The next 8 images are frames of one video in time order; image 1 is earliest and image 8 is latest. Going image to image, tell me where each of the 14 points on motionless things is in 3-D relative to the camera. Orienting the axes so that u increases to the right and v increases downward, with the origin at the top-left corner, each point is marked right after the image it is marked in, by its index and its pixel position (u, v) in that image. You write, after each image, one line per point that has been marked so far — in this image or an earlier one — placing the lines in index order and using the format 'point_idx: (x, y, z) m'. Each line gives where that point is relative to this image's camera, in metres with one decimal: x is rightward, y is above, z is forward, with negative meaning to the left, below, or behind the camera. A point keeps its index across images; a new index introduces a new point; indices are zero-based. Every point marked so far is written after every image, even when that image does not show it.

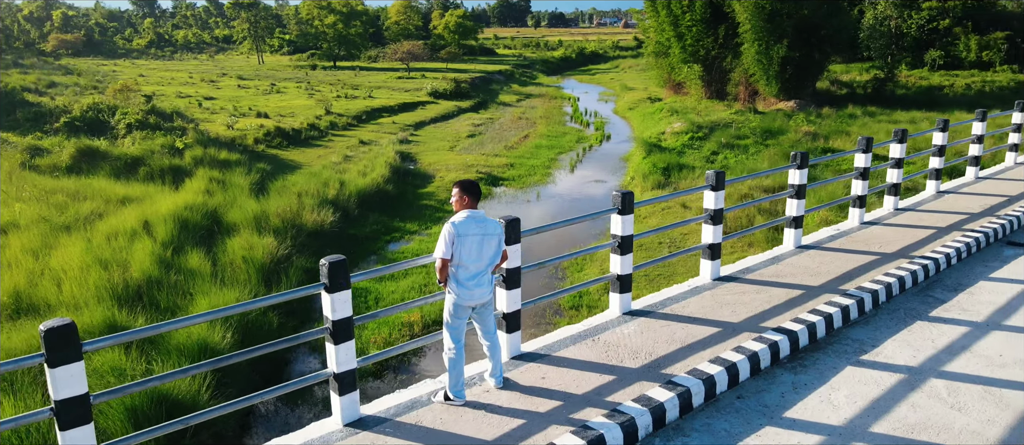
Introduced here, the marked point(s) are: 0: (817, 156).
0: (+8.1, +1.8, +19.4) m
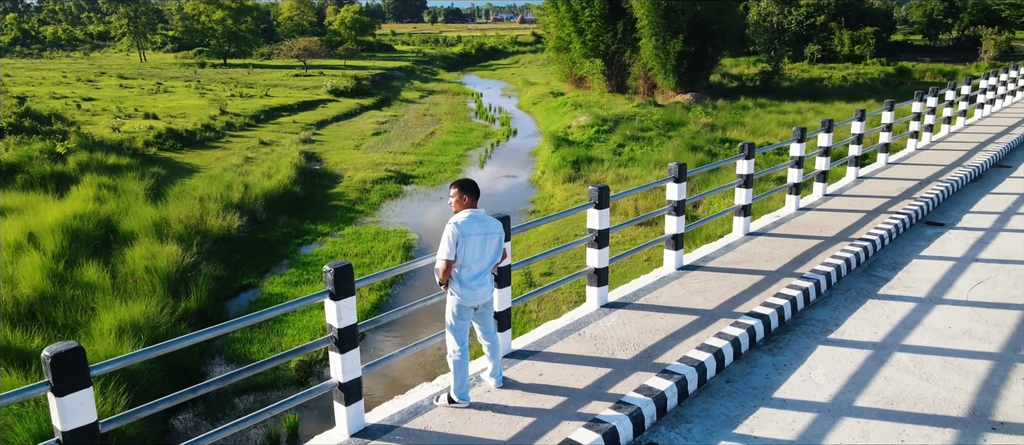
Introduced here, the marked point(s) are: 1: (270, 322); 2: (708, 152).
0: (+5.7, +2.1, +20.3) m
1: (-3.6, -1.5, +10.9) m
2: (+5.1, +1.8, +19.2) m
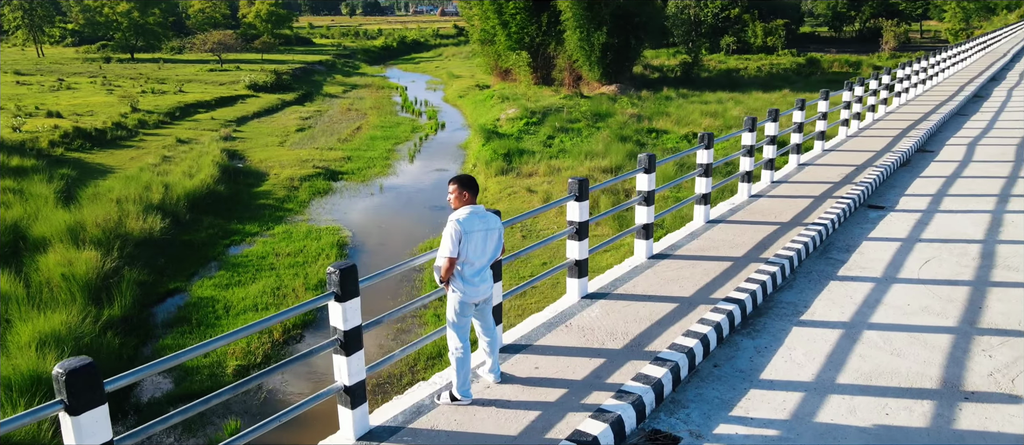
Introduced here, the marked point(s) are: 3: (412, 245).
0: (+3.7, +2.4, +20.8) m
1: (-4.4, -1.5, +10.5) m
2: (+3.3, +2.1, +19.6) m
3: (-2.0, -0.5, +14.4) m
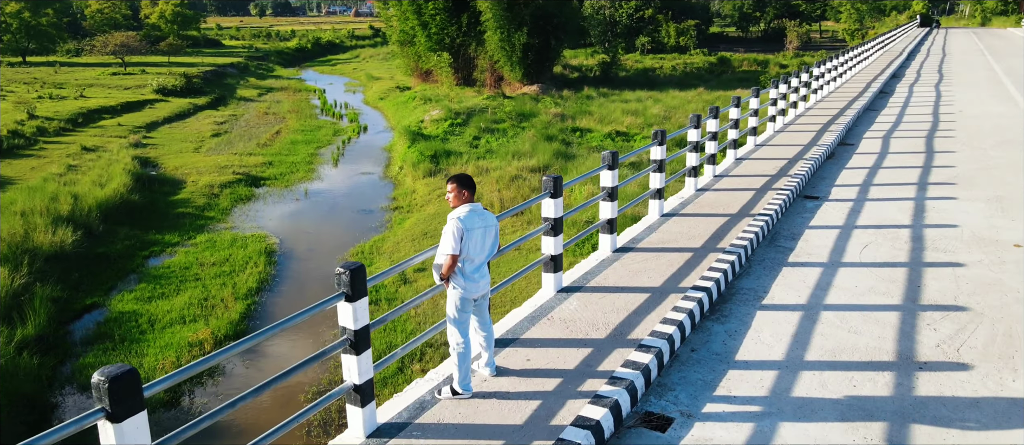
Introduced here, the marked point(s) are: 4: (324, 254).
0: (+1.6, +2.5, +21.1) m
1: (-5.3, -1.6, +10.1) m
2: (+1.4, +2.2, +19.9) m
3: (-3.3, -0.5, +14.2) m
4: (-3.6, -0.6, +14.0) m
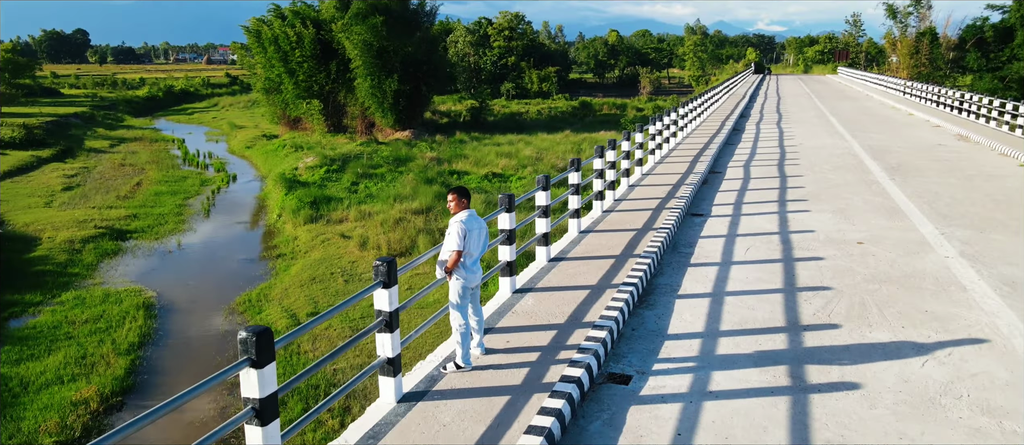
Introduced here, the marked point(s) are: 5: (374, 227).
0: (-1.9, +1.3, +21.7) m
1: (-6.6, -2.4, +9.4) m
2: (-1.9, +1.1, +20.4) m
3: (-5.4, -1.5, +13.9) m
4: (-5.7, -1.5, +13.6) m
5: (-3.1, -0.1, +16.8) m
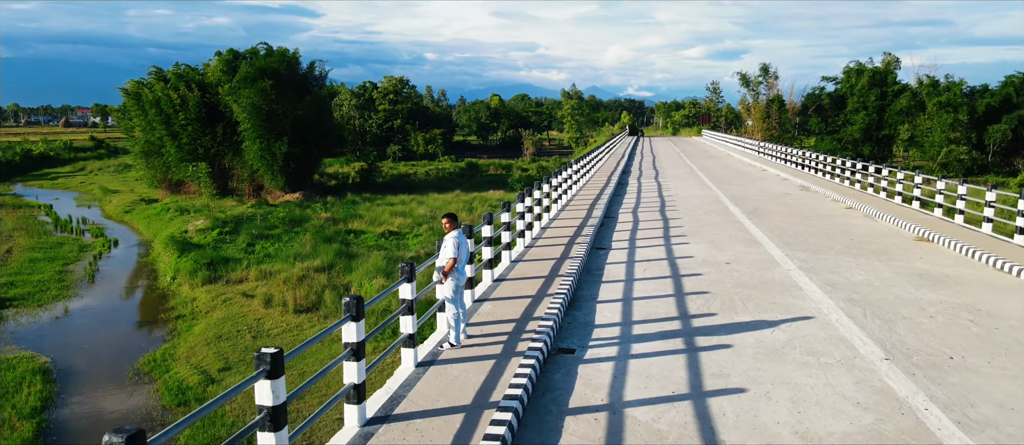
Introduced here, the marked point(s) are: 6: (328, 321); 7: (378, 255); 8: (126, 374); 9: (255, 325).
0: (-5.0, -0.4, +22.2) m
1: (-7.6, -3.1, +9.0) m
2: (-4.8, -0.6, +20.9) m
3: (-7.1, -2.6, +13.7) m
4: (-7.4, -2.6, +13.3) m
5: (-5.4, -1.5, +17.0) m
6: (-3.7, -2.0, +14.7) m
7: (-3.4, -0.9, +19.3) m
8: (-6.7, -2.7, +12.9) m
9: (-5.2, -2.1, +15.1) m
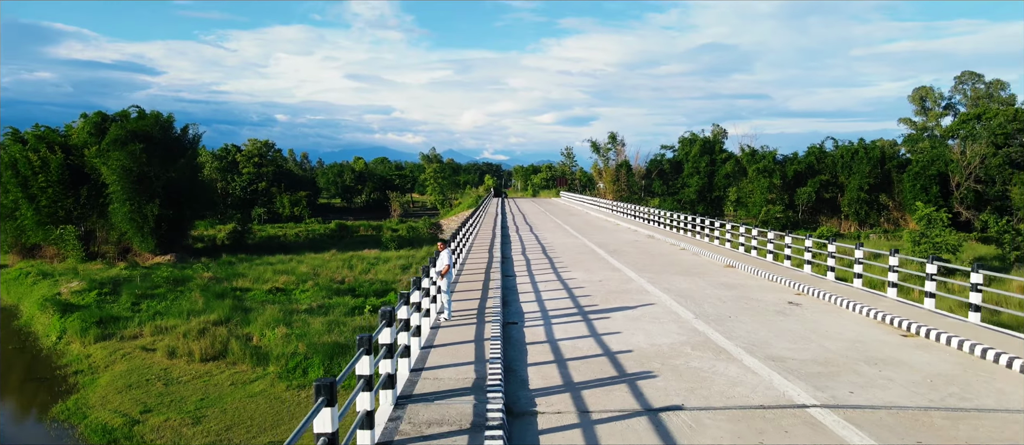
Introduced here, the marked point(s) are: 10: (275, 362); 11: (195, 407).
0: (-8.6, -2.2, +23.0) m
1: (-8.7, -3.8, +9.5) m
2: (-8.2, -2.3, +21.8) m
3: (-9.1, -3.7, +14.2) m
4: (-9.3, -3.7, +13.7) m
5: (-8.1, -2.8, +17.8) m
6: (-6.0, -3.1, +15.9) m
7: (-6.6, -2.4, +20.5) m
8: (-8.6, -3.7, +13.5) m
9: (-7.5, -3.3, +15.9) m
10: (-5.0, -2.9, +15.6) m
11: (-5.9, -3.4, +13.7) m
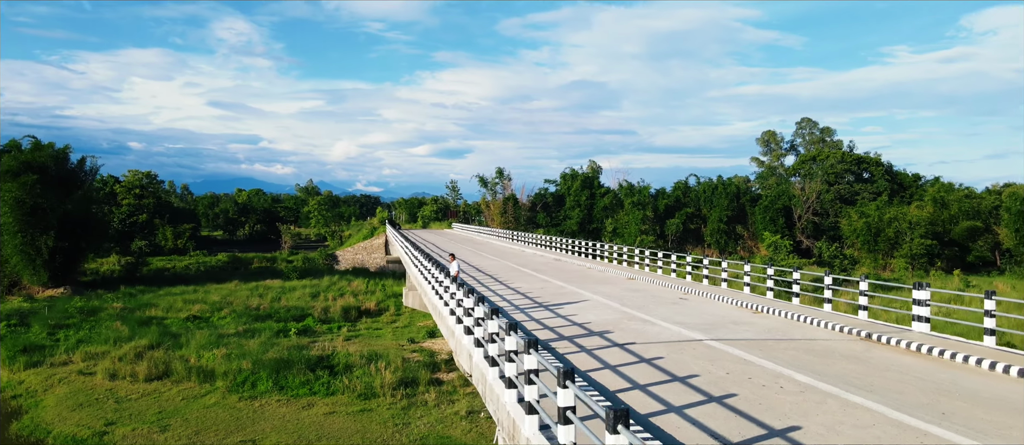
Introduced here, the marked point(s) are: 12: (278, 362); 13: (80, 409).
0: (-11.5, -3.2, +23.8) m
1: (-9.3, -4.2, +10.3) m
2: (-10.9, -3.2, +22.6) m
3: (-10.5, -4.3, +14.9) m
4: (-10.6, -4.3, +14.5) m
5: (-10.1, -3.6, +18.7) m
6: (-7.7, -3.8, +17.2) m
7: (-9.0, -3.3, +21.6) m
8: (-9.8, -4.2, +14.3) m
9: (-9.2, -3.9, +16.9) m
10: (-6.7, -3.6, +17.1) m
11: (-7.2, -4.0, +15.0) m
12: (-5.5, -3.3, +17.5) m
13: (-9.2, -4.0, +15.8) m
